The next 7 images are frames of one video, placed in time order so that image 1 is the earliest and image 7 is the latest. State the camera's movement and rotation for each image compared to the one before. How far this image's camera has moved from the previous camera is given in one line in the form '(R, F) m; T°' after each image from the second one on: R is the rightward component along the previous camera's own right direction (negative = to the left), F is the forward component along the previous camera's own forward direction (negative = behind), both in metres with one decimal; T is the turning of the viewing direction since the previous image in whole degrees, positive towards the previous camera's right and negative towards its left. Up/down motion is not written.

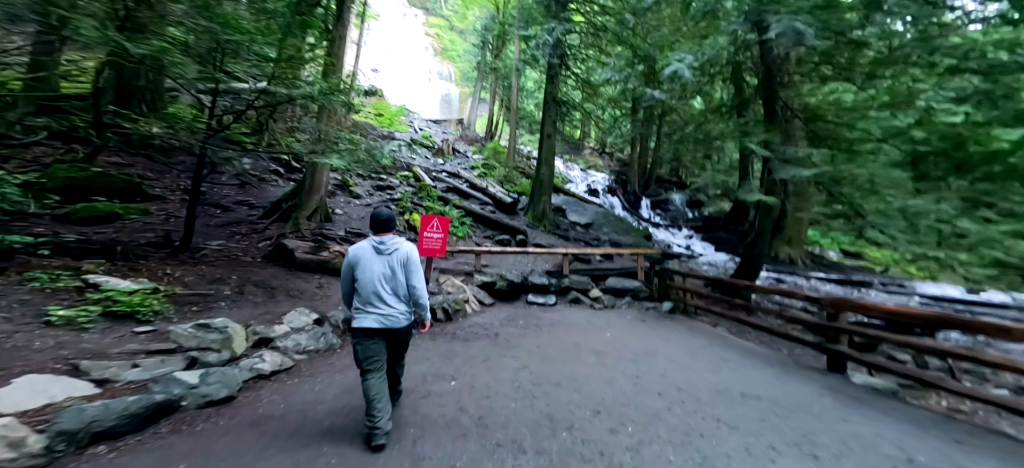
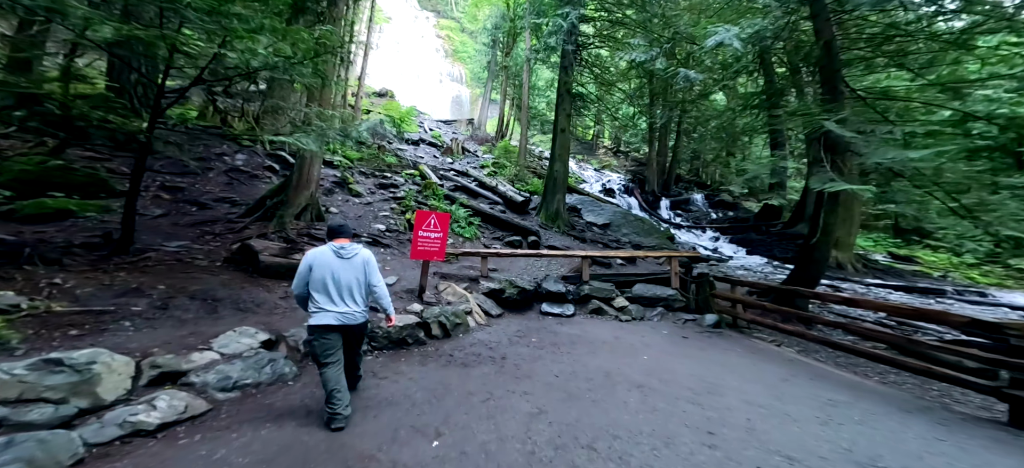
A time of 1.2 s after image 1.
(0.0, +1.3) m; -2°
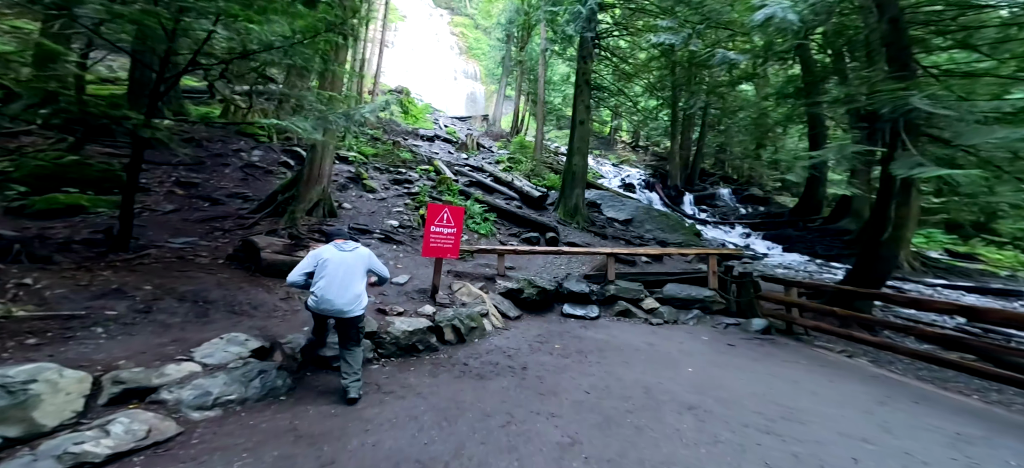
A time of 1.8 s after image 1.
(0.0, +0.5) m; -3°
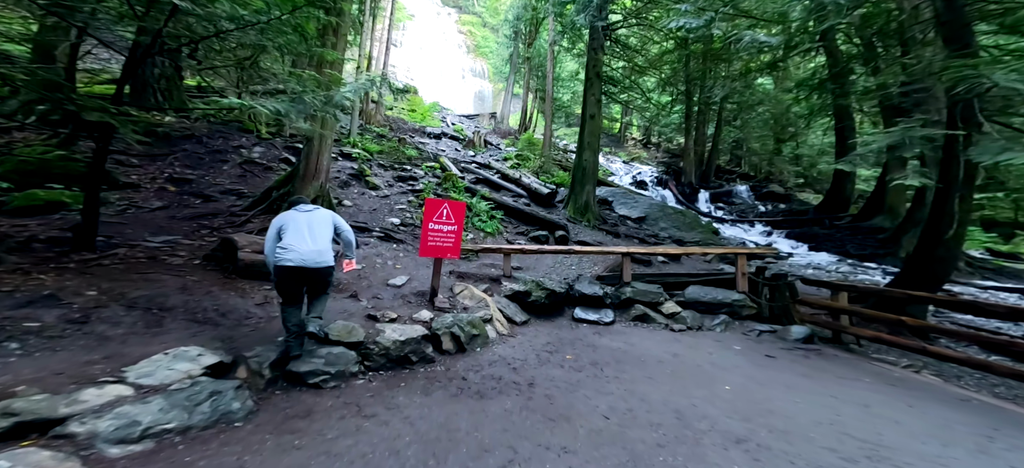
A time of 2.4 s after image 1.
(0.0, +0.6) m; -1°
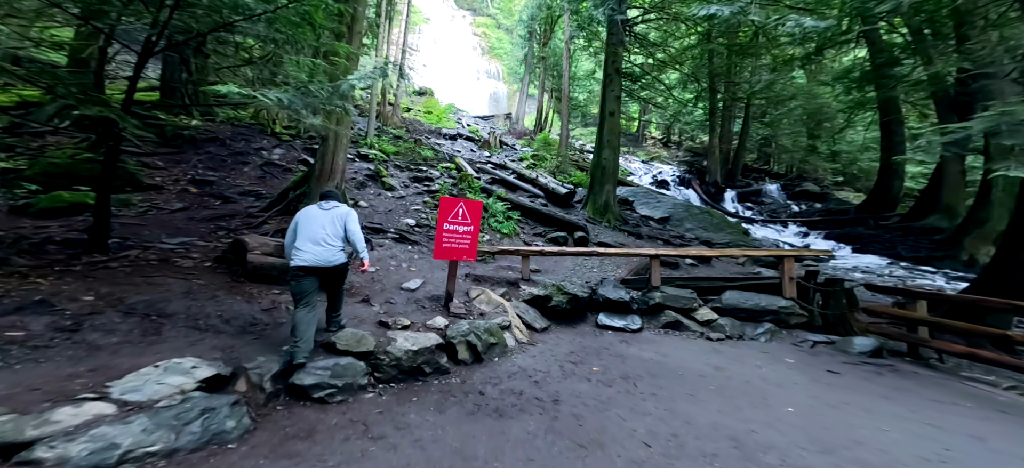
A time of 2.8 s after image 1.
(0.0, +0.3) m; -3°
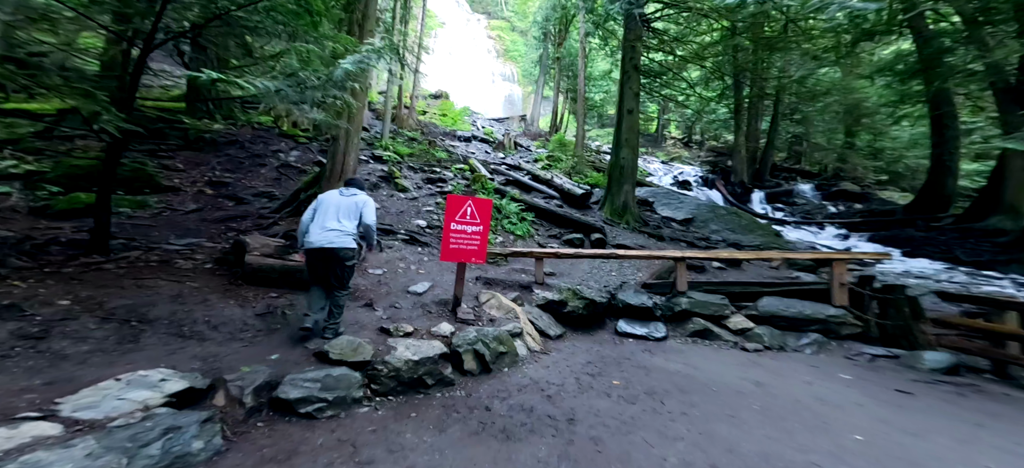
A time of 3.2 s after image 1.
(+0.1, +0.3) m; -3°
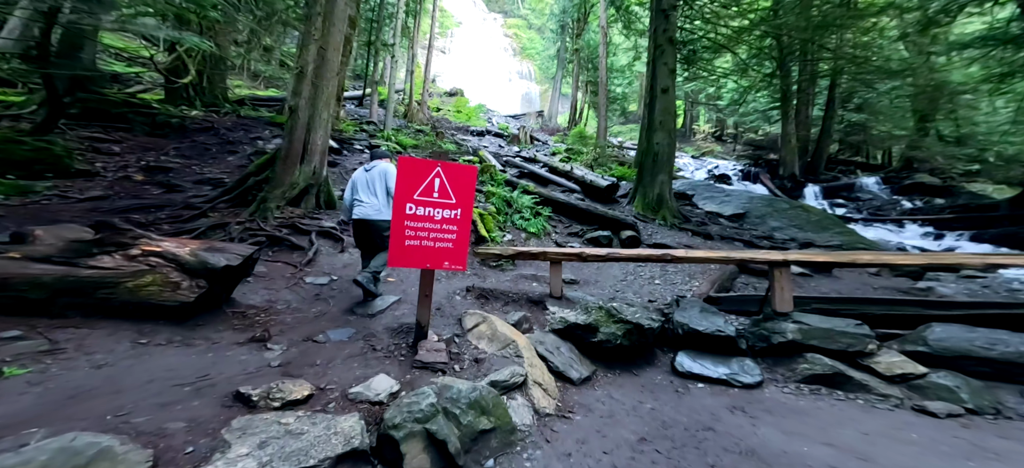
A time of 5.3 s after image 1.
(+0.2, +2.1) m; -3°
